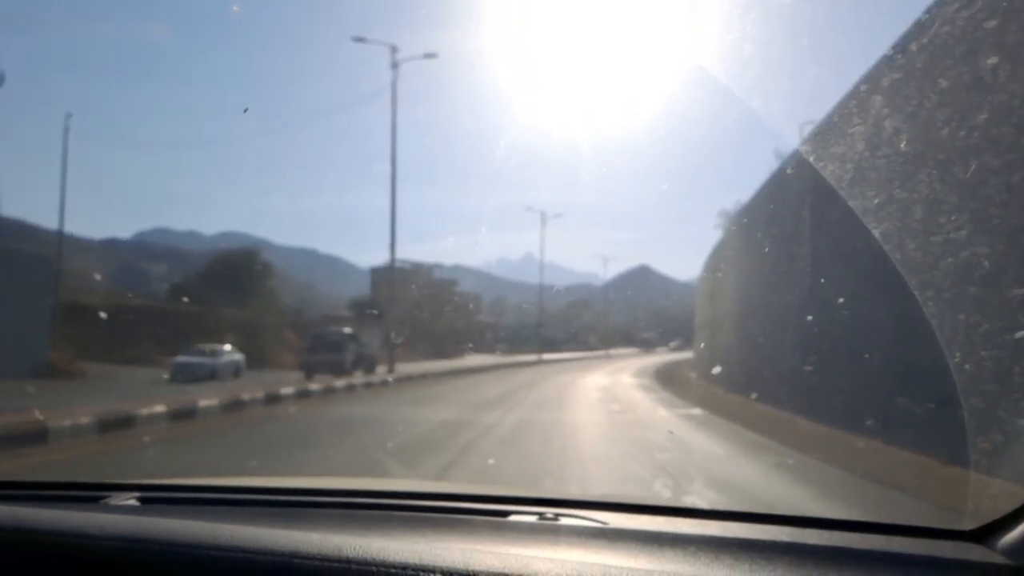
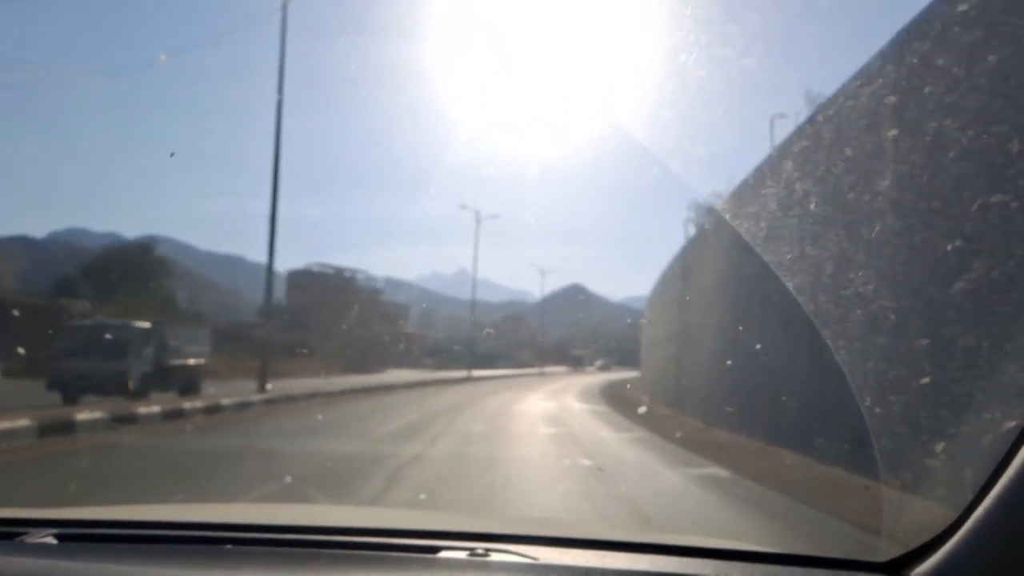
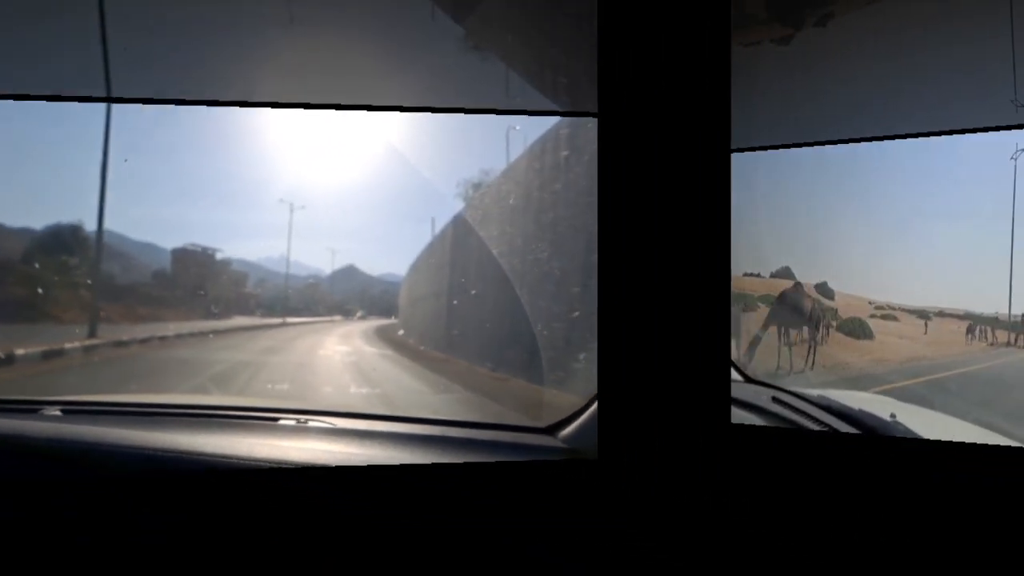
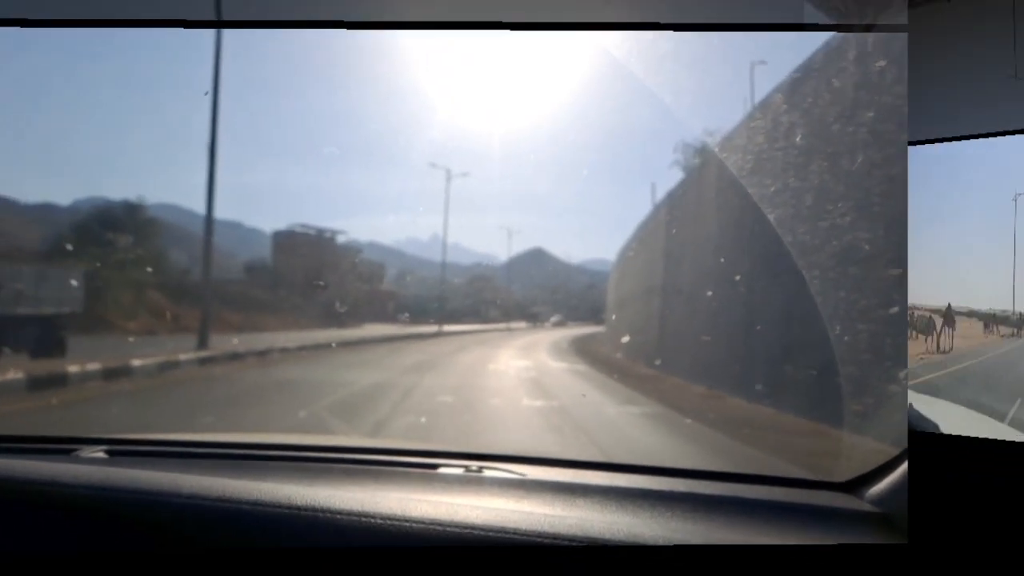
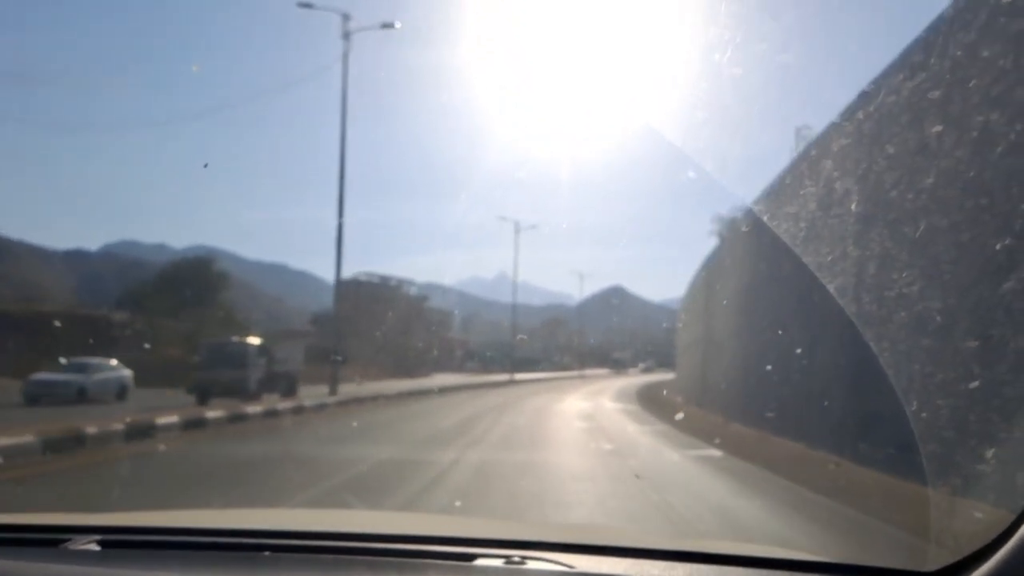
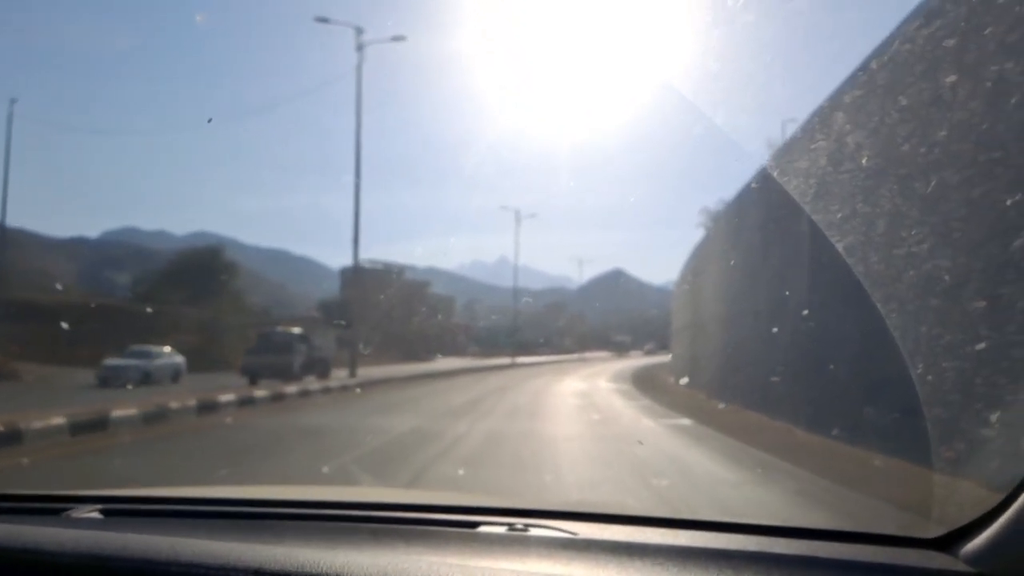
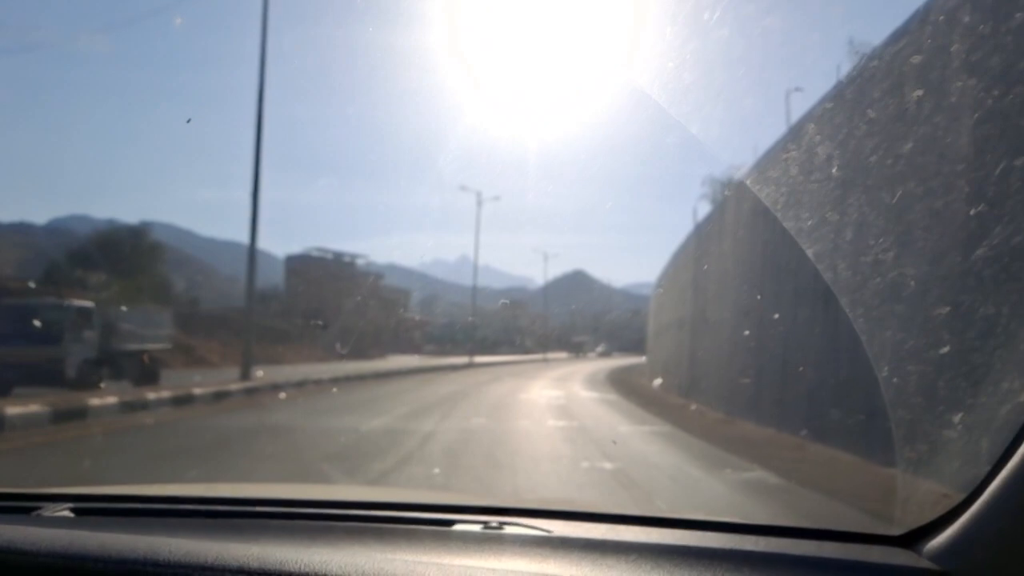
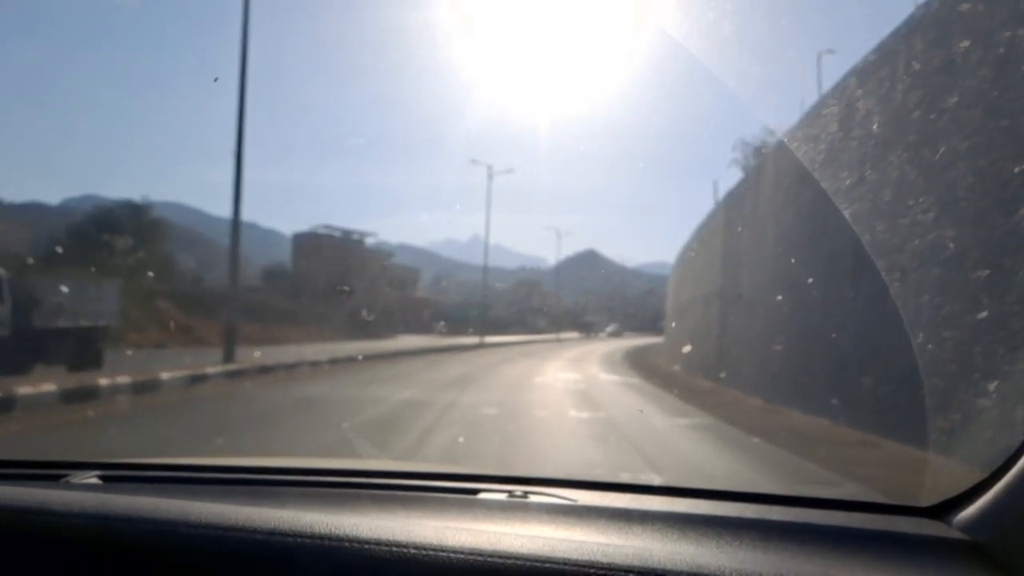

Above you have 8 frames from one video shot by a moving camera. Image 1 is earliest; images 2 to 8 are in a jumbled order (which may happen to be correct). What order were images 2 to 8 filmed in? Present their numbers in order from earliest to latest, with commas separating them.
6, 5, 2, 7, 8, 4, 3
